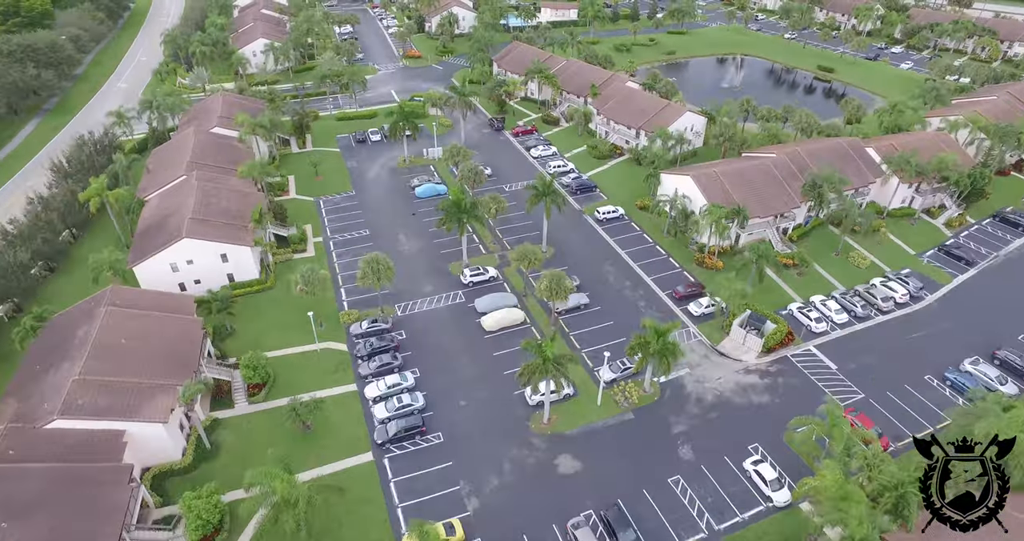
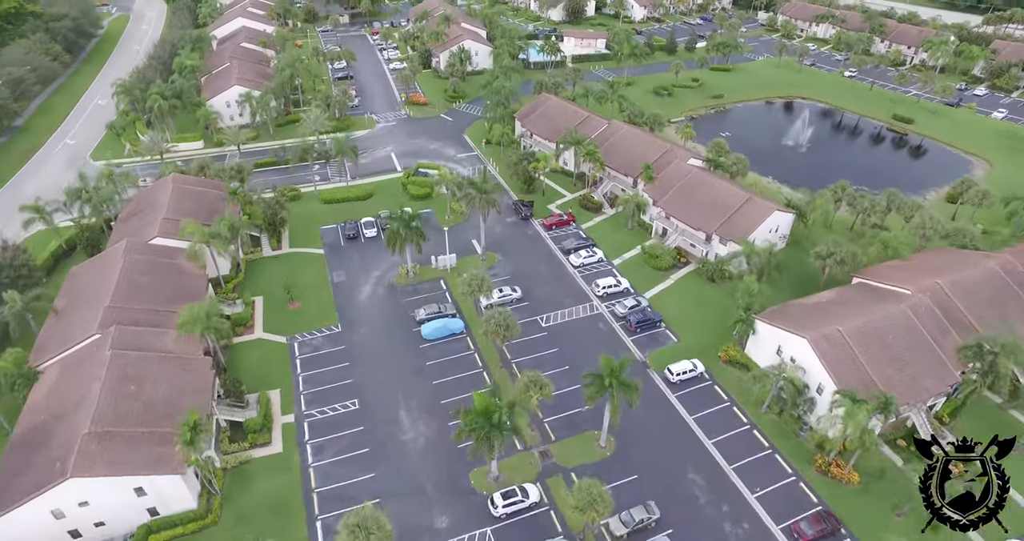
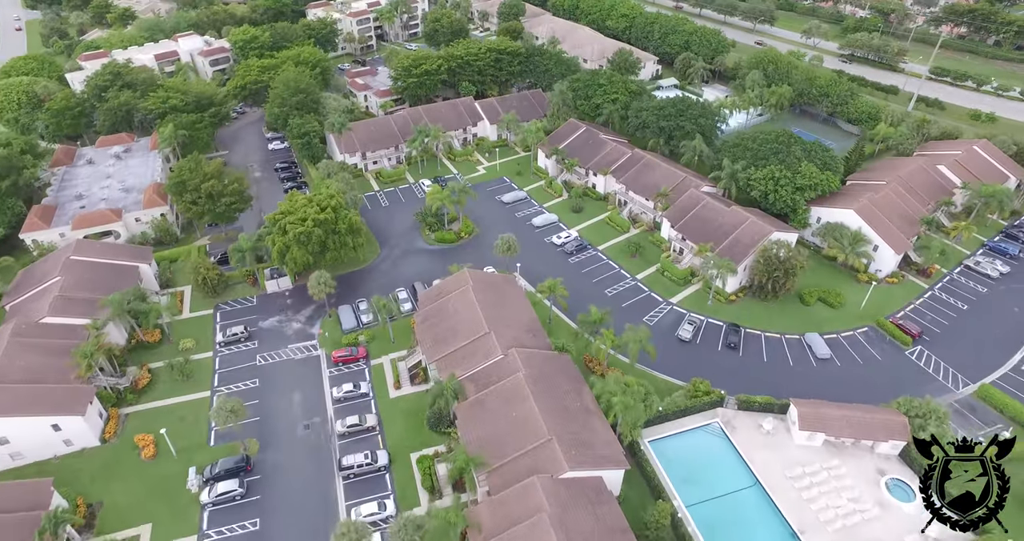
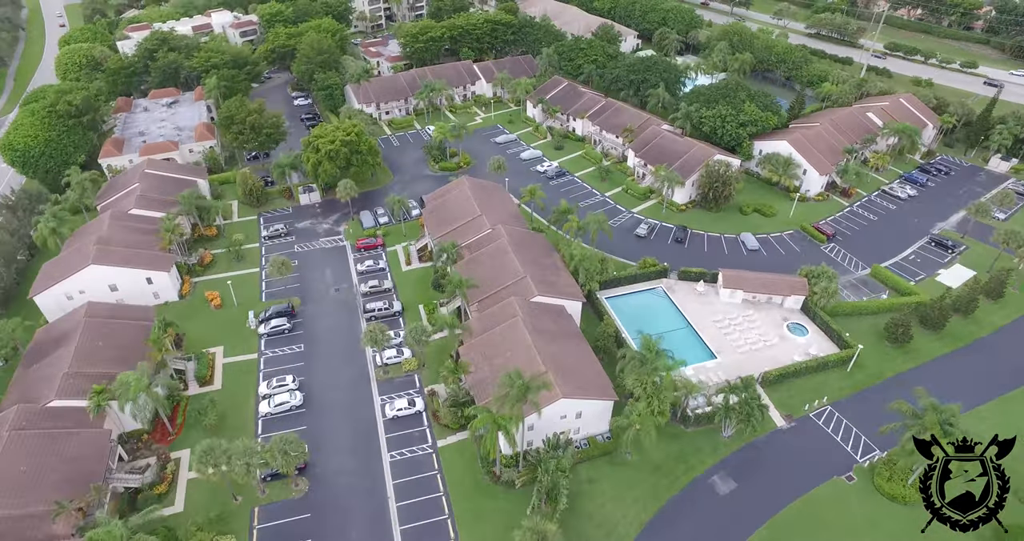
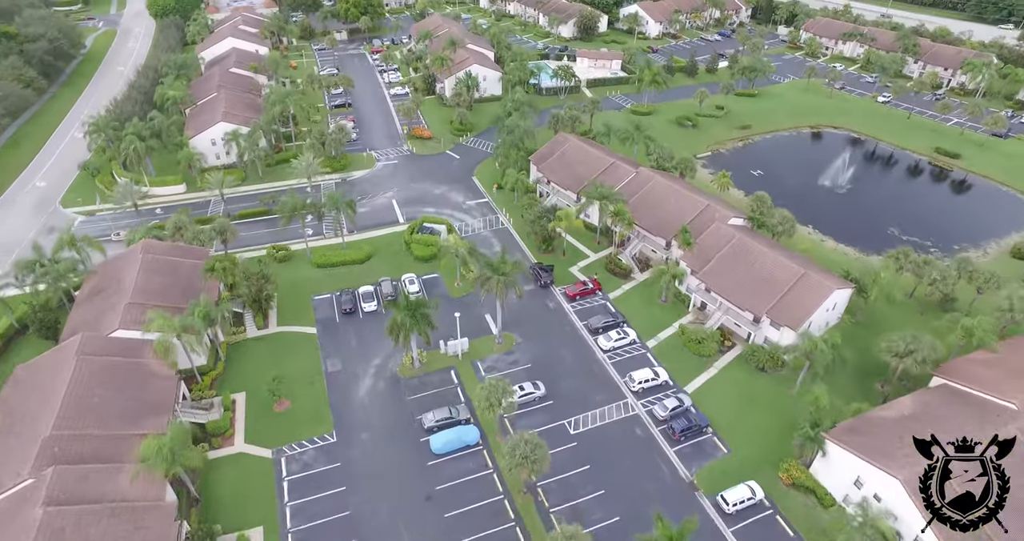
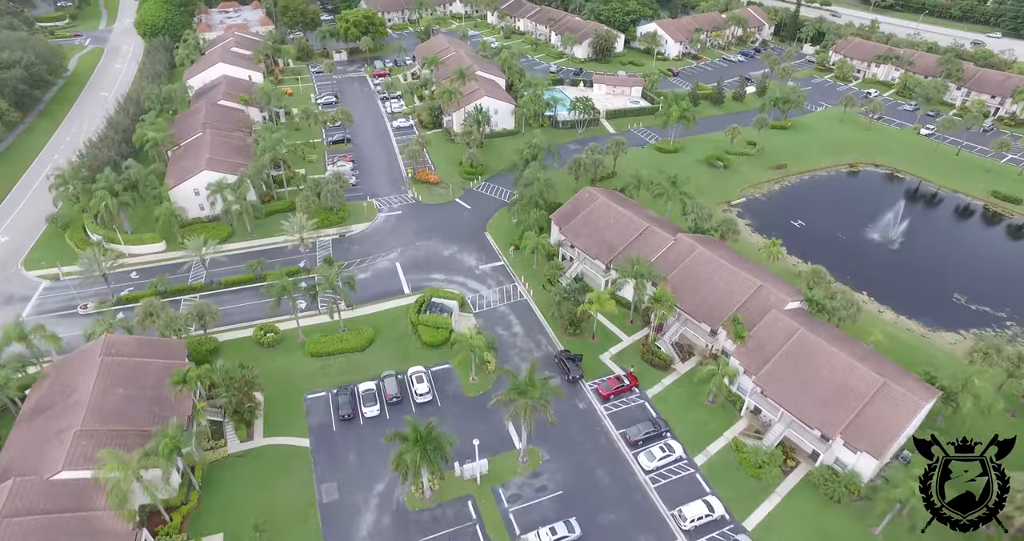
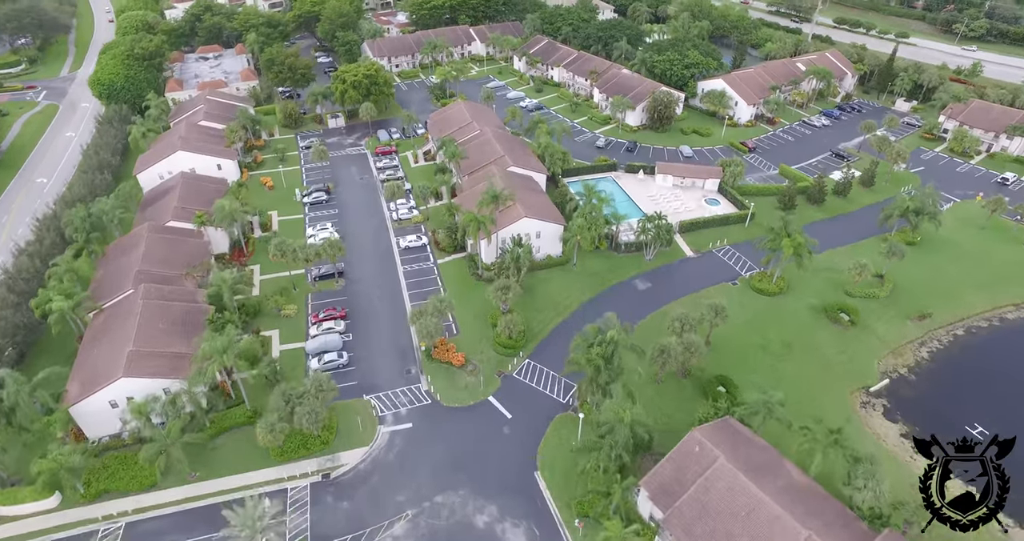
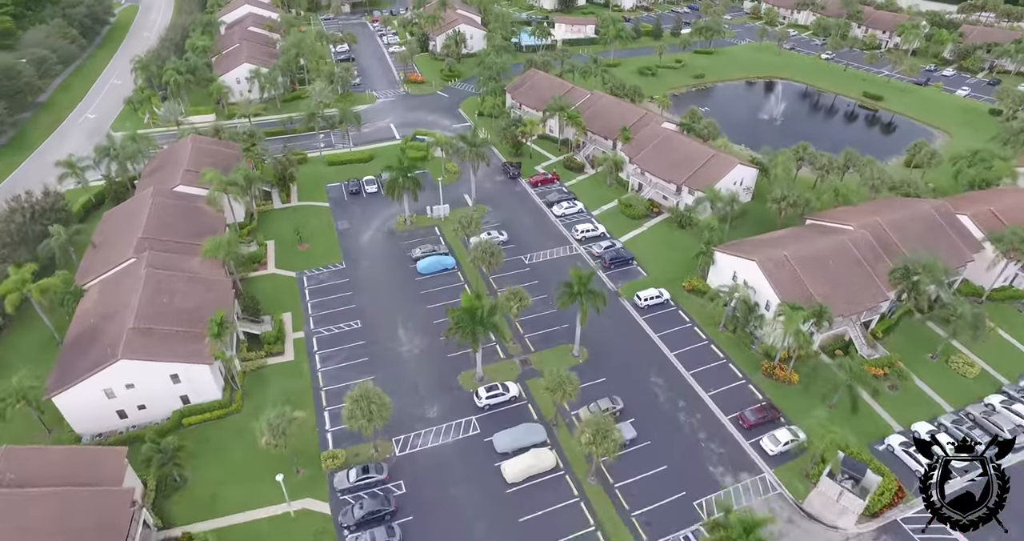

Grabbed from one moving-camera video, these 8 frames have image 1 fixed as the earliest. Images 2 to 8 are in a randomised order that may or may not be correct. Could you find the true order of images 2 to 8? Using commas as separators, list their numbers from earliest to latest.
8, 2, 5, 6, 7, 4, 3
